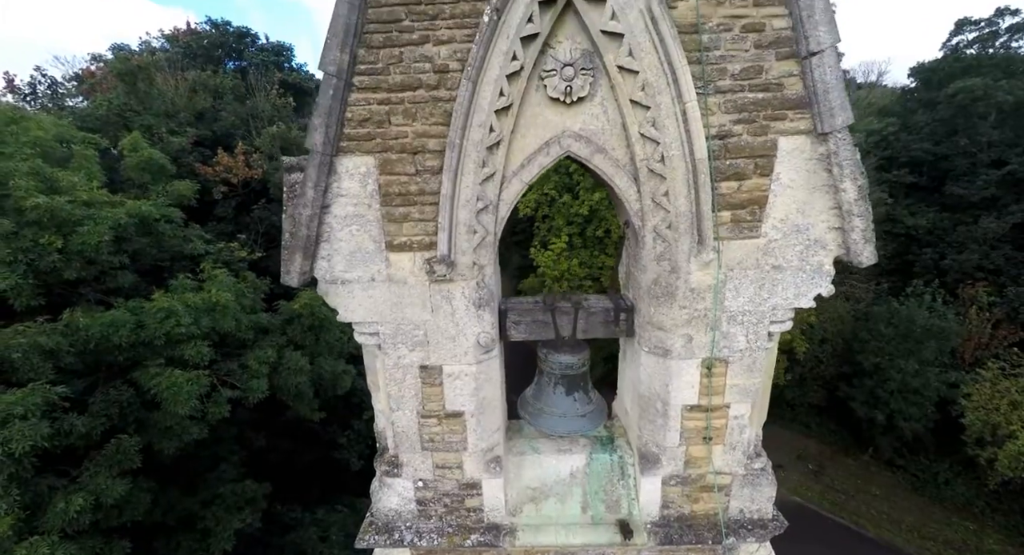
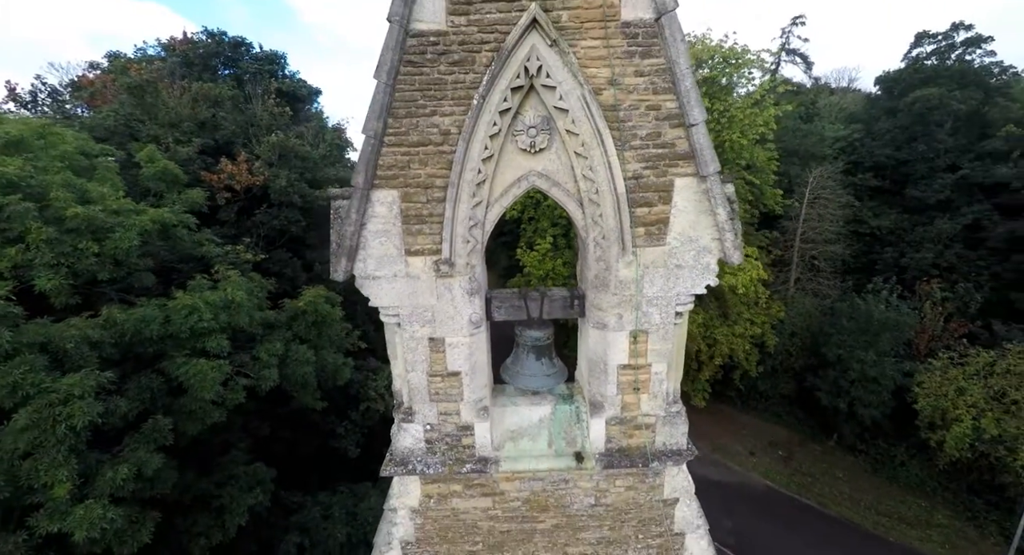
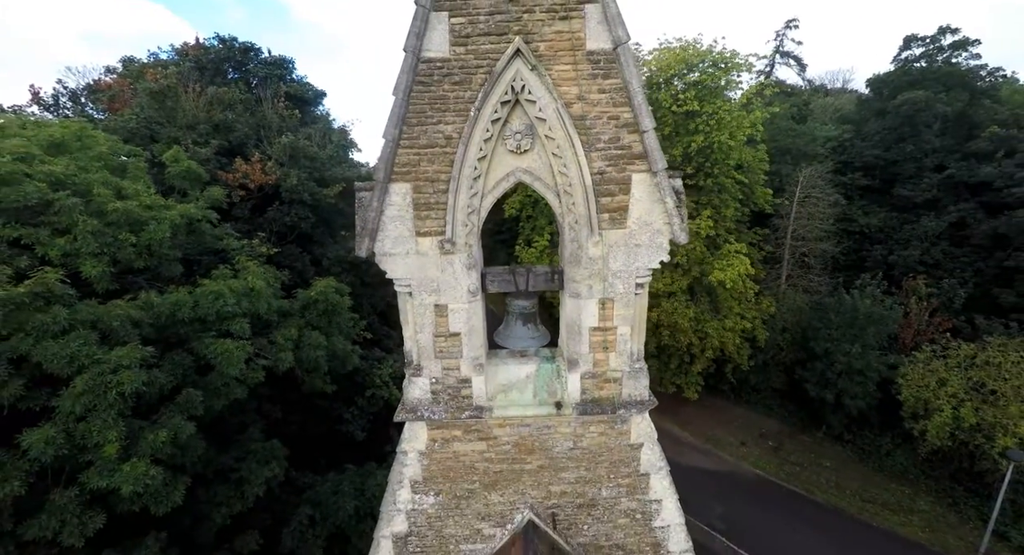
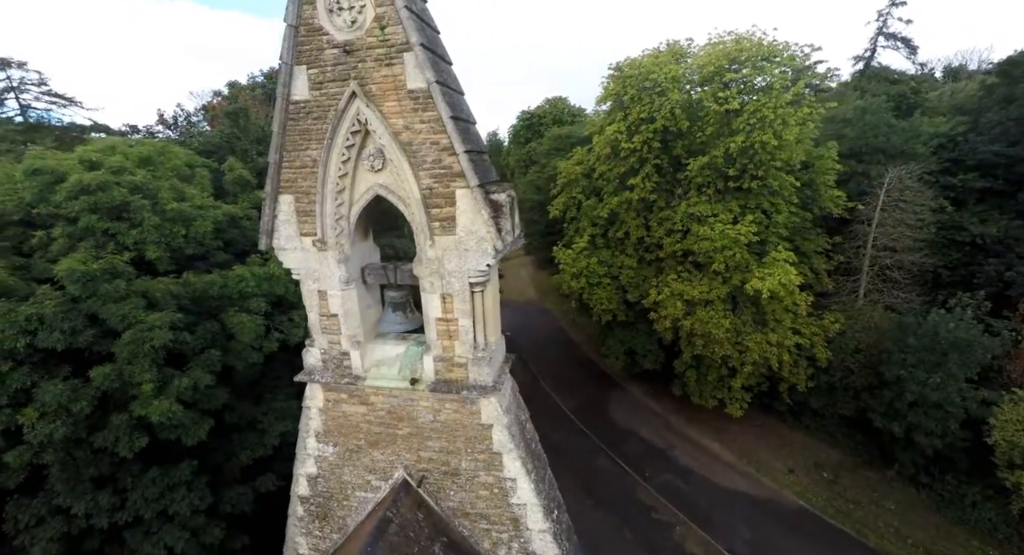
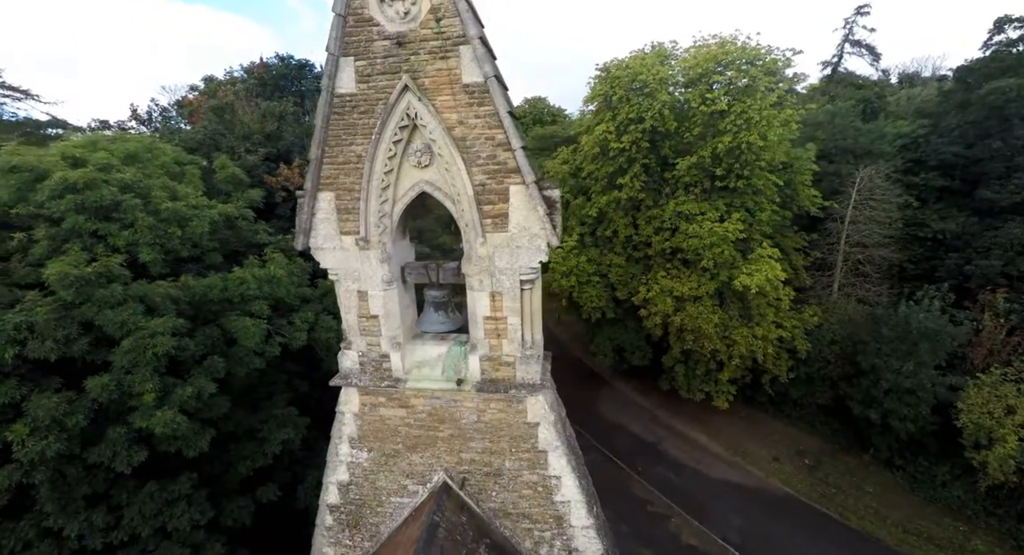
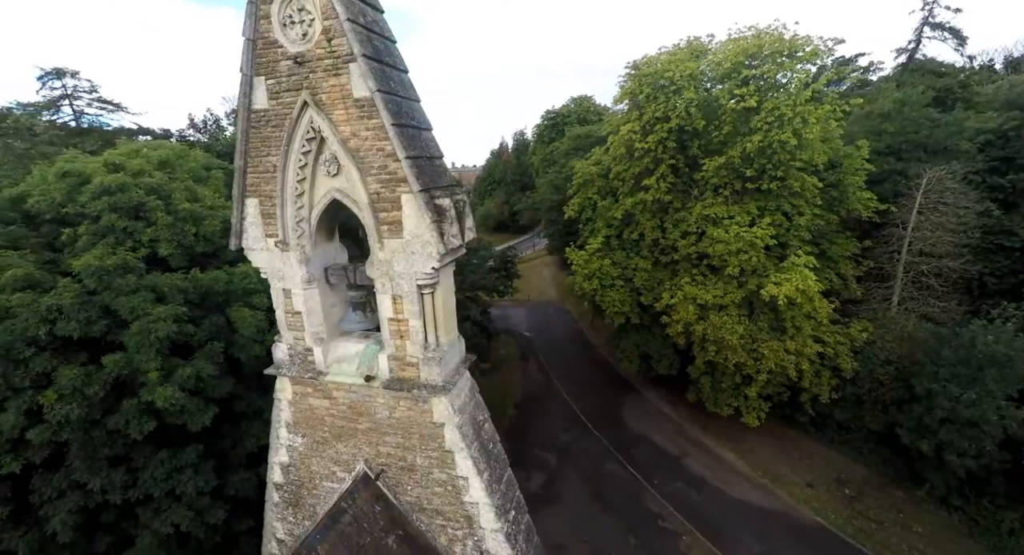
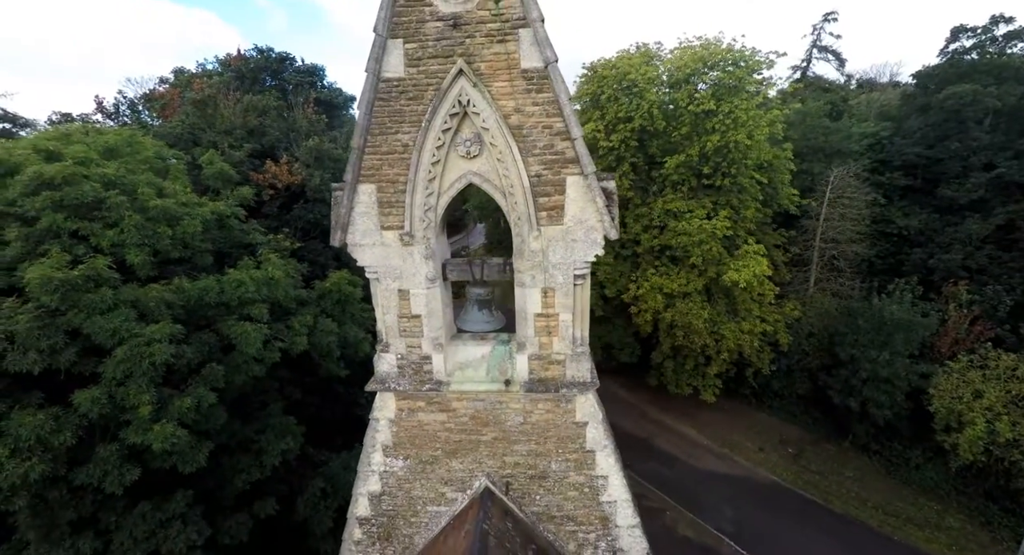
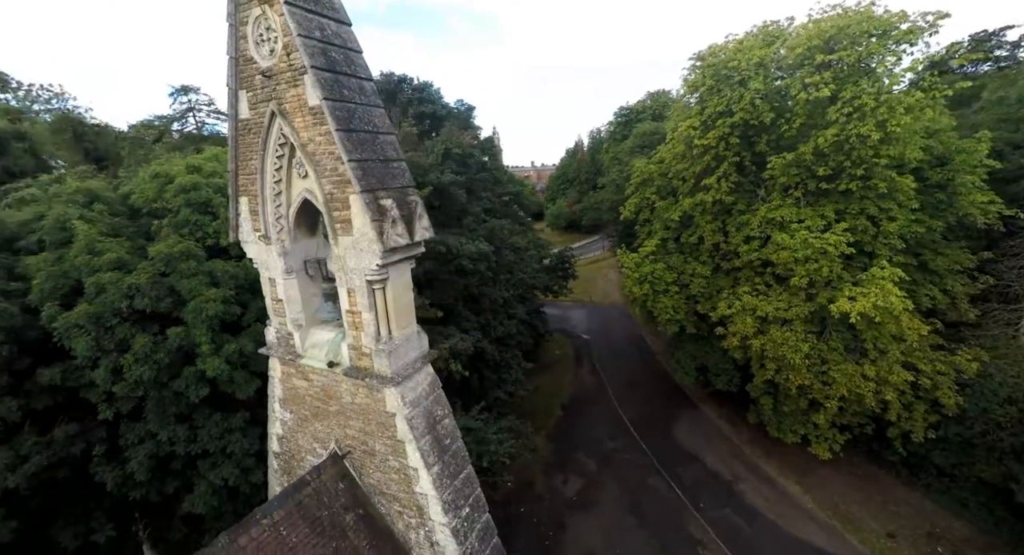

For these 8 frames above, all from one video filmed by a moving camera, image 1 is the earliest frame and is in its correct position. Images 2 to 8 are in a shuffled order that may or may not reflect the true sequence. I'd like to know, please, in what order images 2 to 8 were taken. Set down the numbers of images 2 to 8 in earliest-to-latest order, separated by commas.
2, 3, 7, 5, 4, 6, 8
